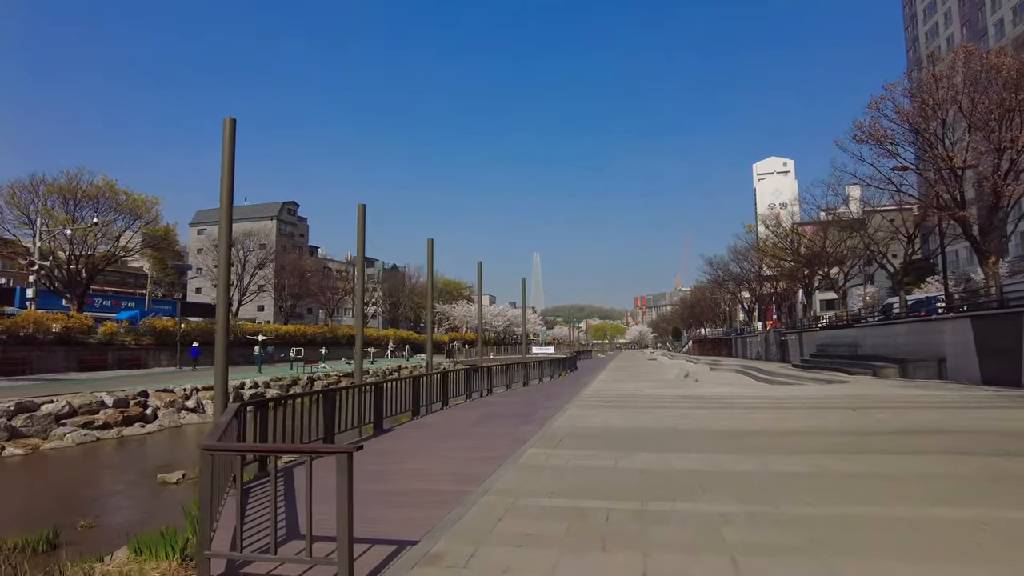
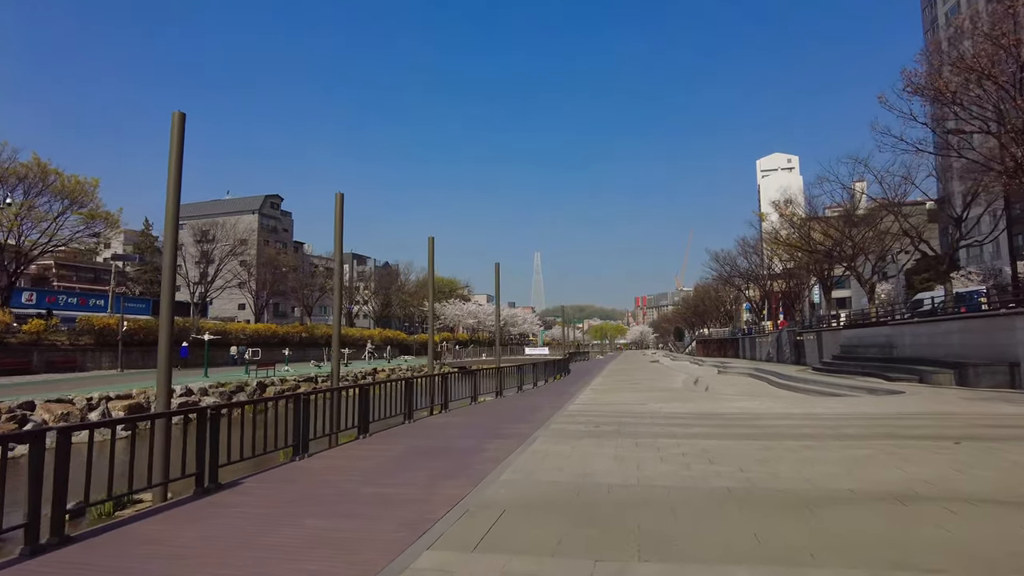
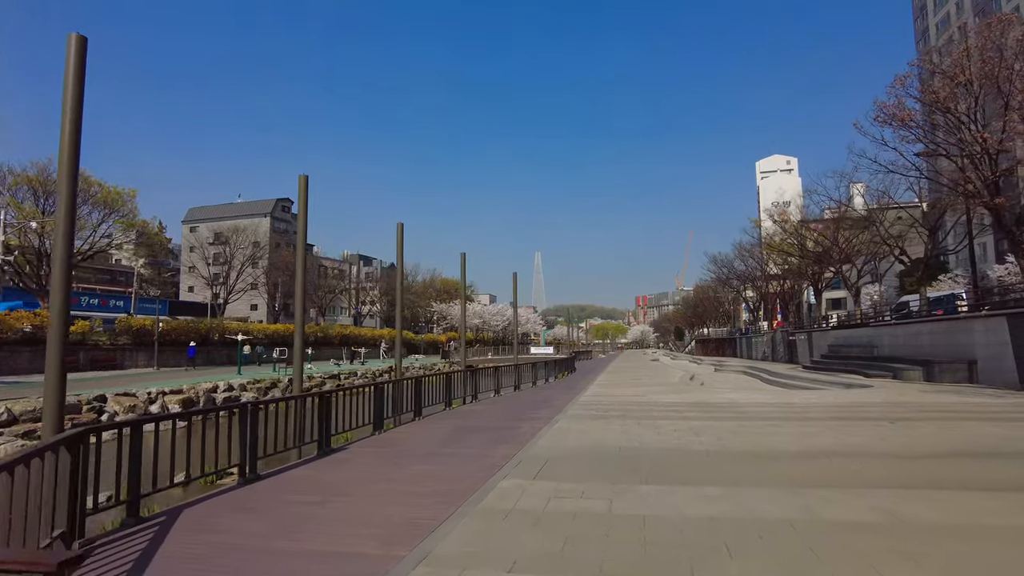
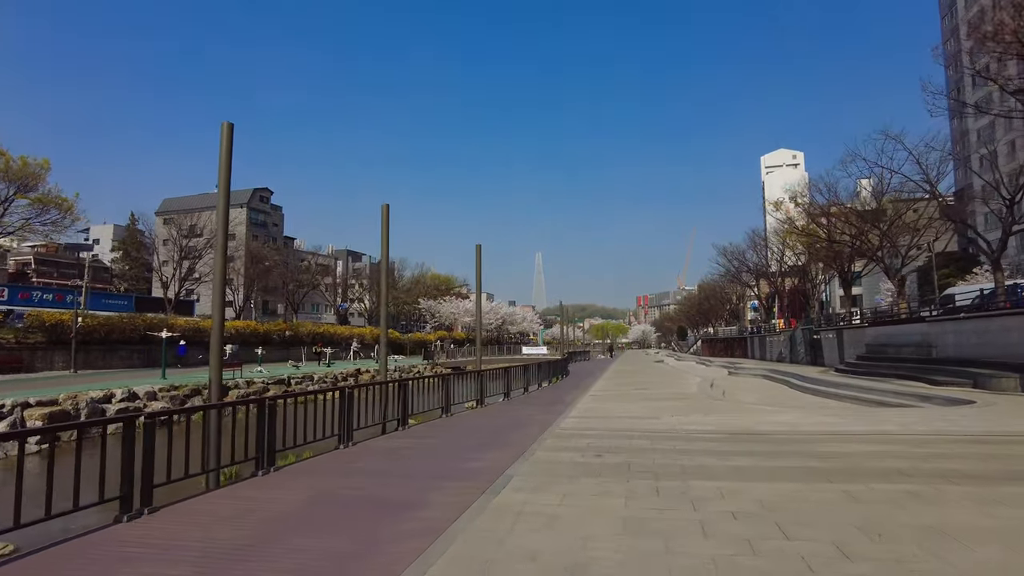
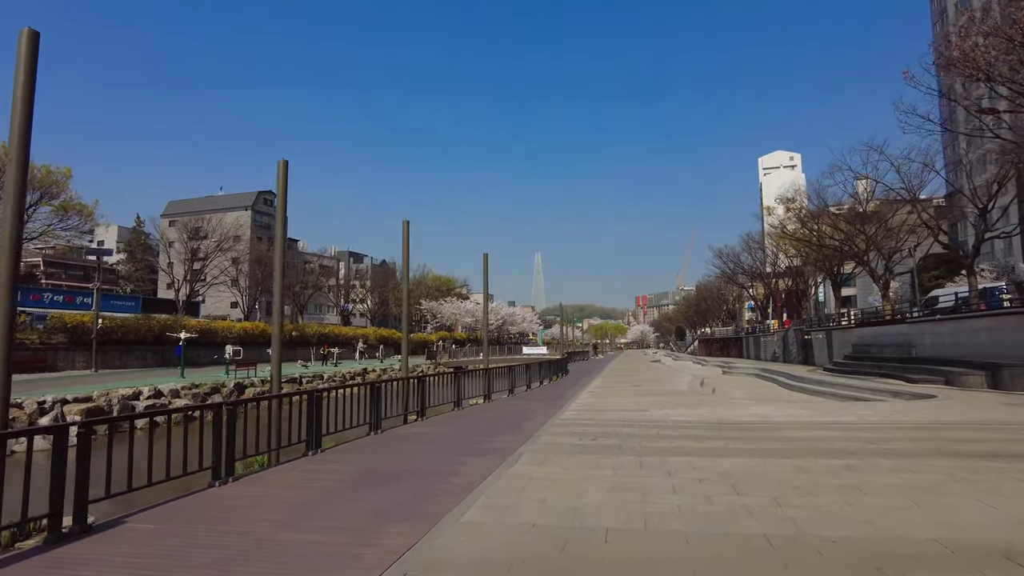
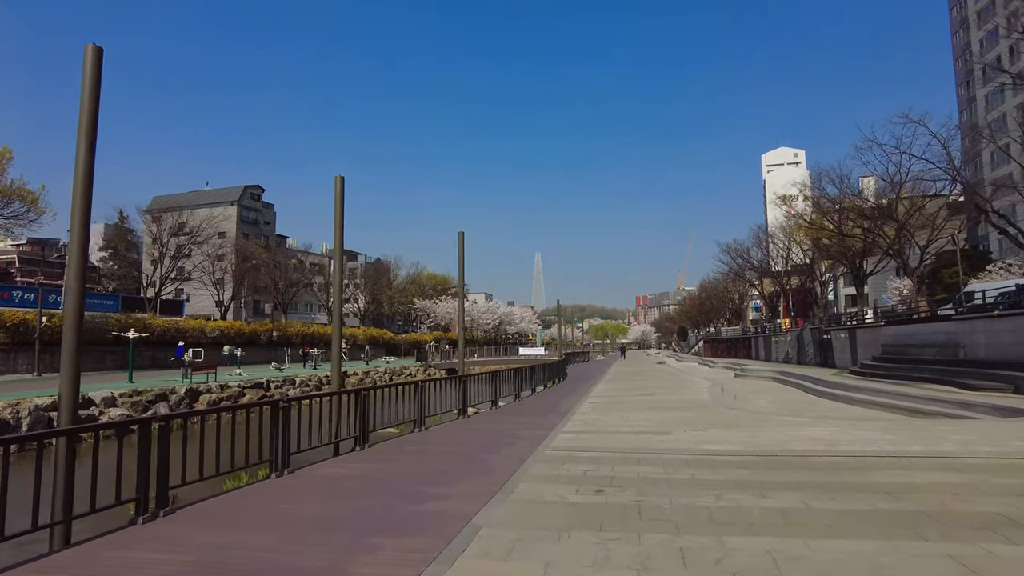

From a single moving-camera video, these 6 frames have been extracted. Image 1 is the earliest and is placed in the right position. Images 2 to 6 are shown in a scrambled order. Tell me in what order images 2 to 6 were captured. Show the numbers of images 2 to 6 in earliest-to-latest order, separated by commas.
3, 2, 5, 4, 6
